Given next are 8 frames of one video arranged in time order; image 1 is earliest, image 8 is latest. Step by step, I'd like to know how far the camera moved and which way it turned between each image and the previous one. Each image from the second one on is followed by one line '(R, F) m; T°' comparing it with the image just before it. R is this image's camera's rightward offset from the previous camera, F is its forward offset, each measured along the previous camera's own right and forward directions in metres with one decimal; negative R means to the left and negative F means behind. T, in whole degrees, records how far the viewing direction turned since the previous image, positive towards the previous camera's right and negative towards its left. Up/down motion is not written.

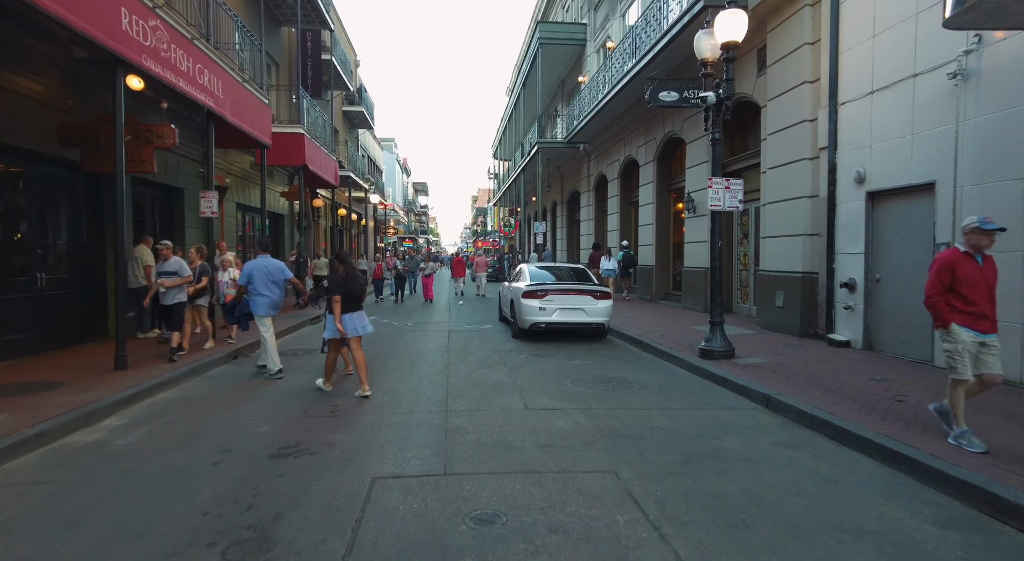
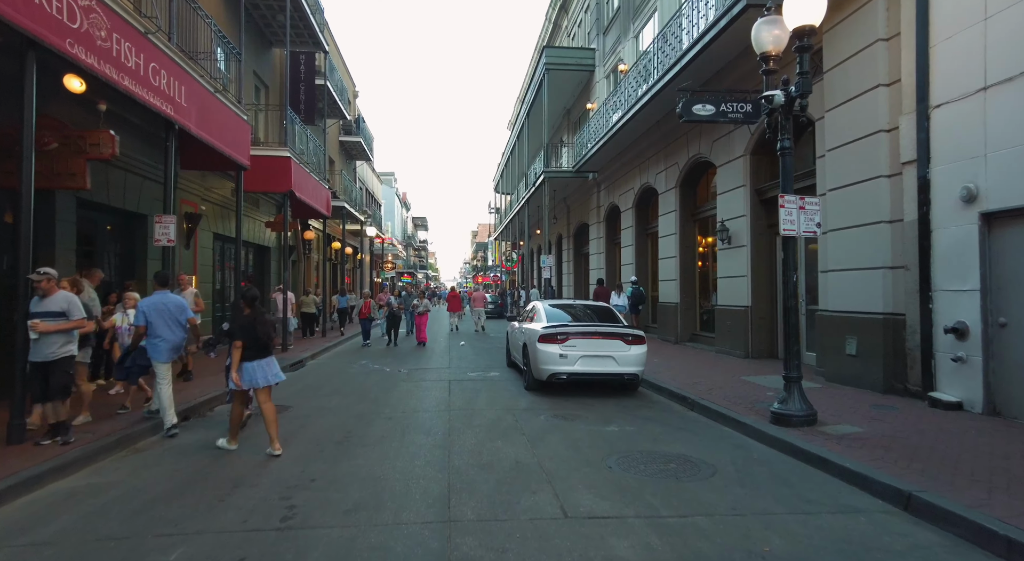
(-0.2, +1.8) m; 0°
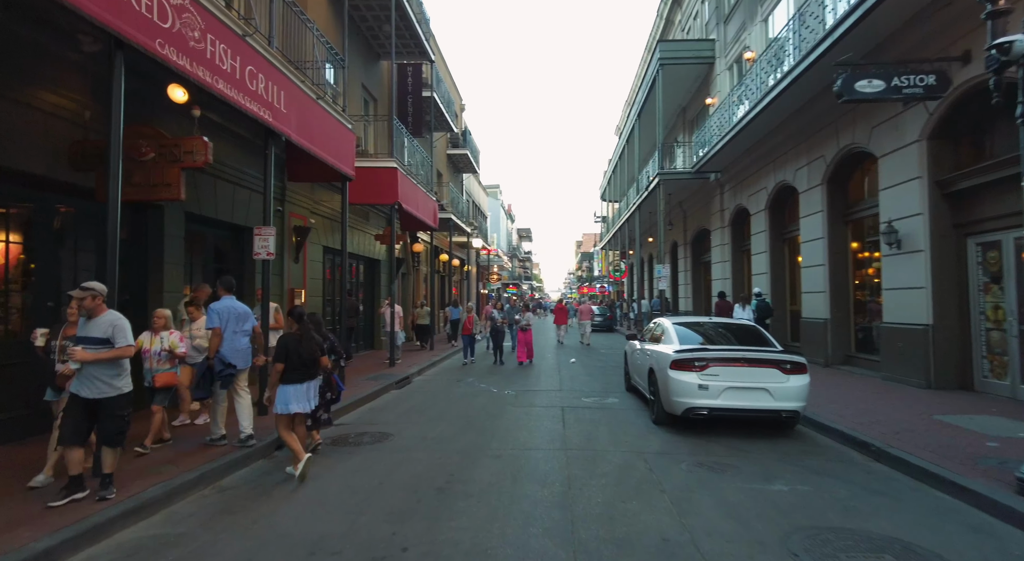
(-0.3, +1.2) m; -10°
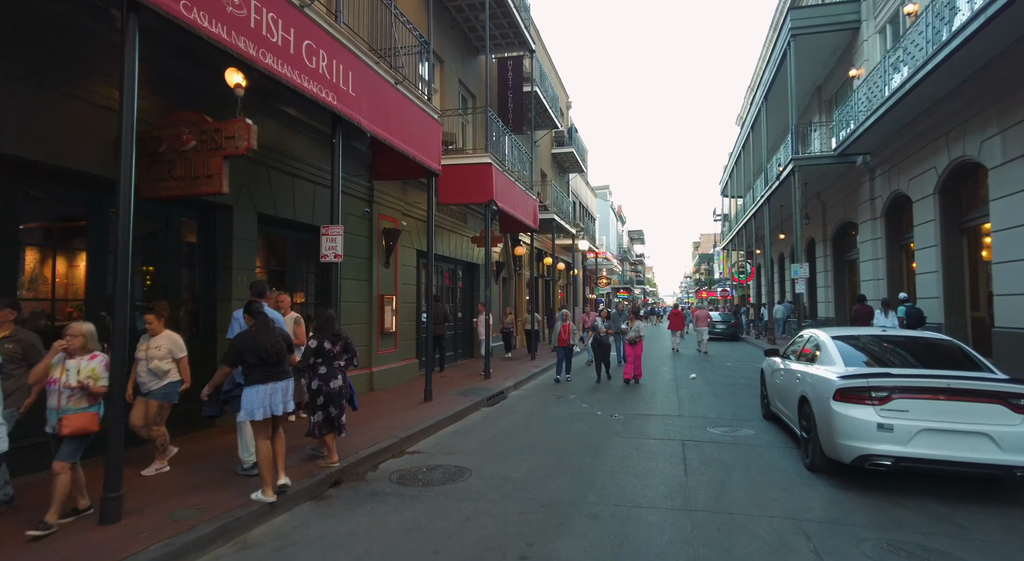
(+0.1, +1.6) m; -11°
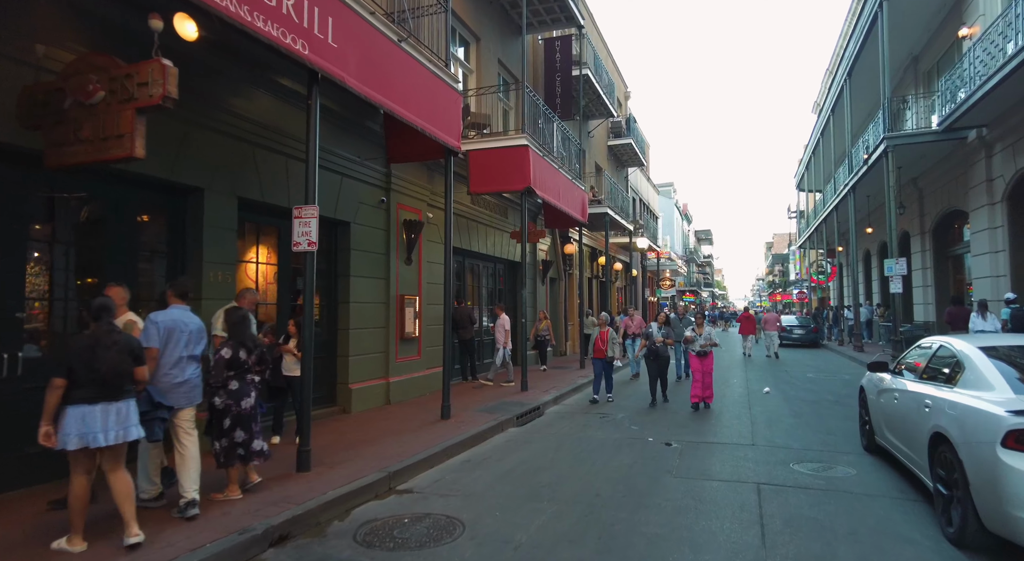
(+0.5, +1.8) m; -6°
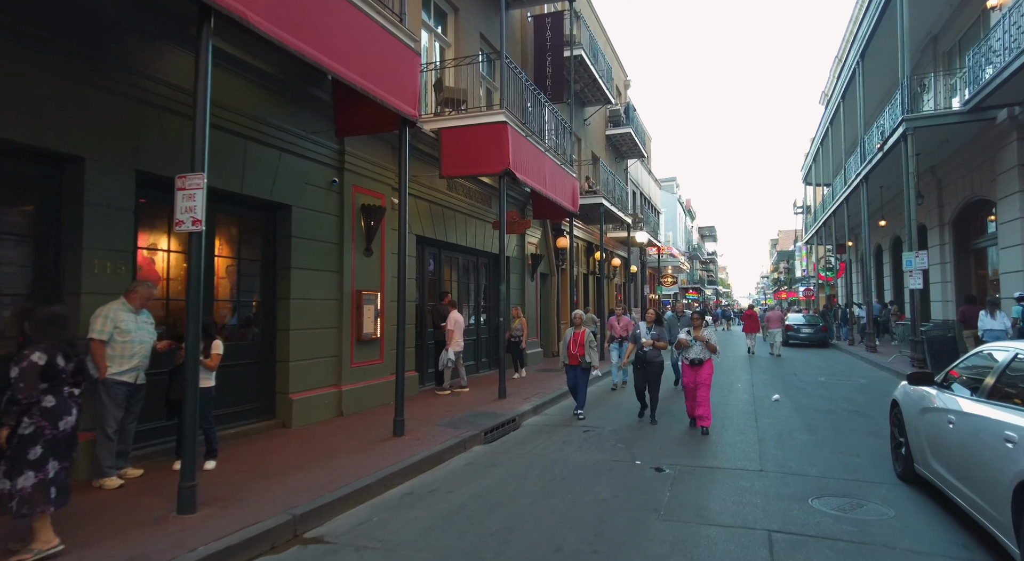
(+0.5, +1.4) m; 0°
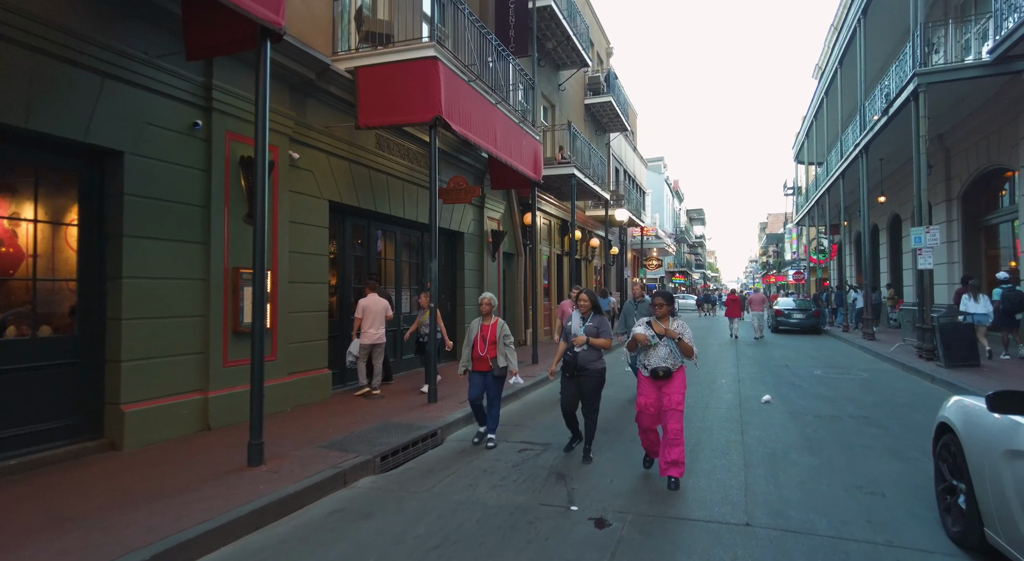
(+0.9, +2.1) m; +1°
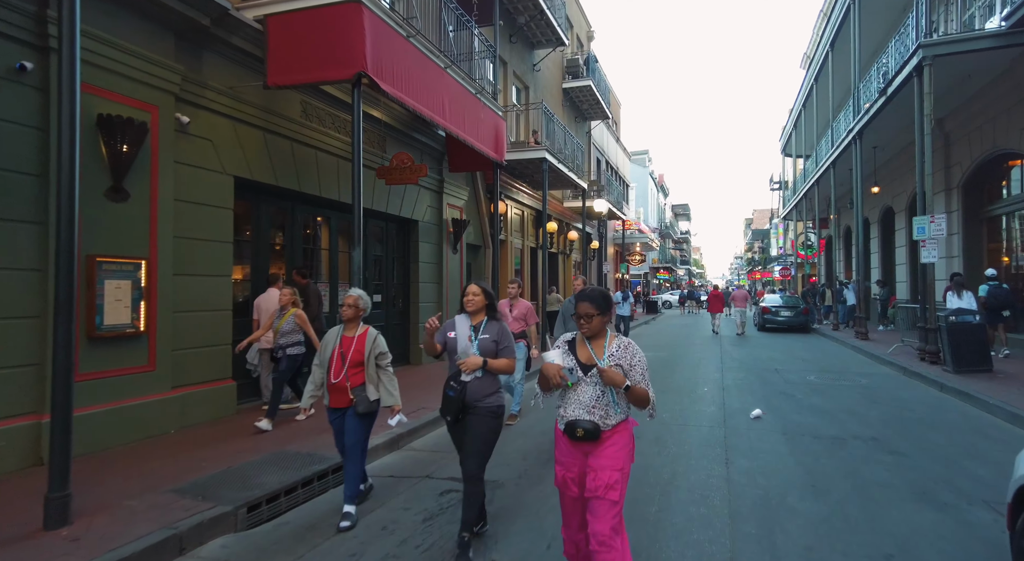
(+0.6, +1.6) m; +1°
